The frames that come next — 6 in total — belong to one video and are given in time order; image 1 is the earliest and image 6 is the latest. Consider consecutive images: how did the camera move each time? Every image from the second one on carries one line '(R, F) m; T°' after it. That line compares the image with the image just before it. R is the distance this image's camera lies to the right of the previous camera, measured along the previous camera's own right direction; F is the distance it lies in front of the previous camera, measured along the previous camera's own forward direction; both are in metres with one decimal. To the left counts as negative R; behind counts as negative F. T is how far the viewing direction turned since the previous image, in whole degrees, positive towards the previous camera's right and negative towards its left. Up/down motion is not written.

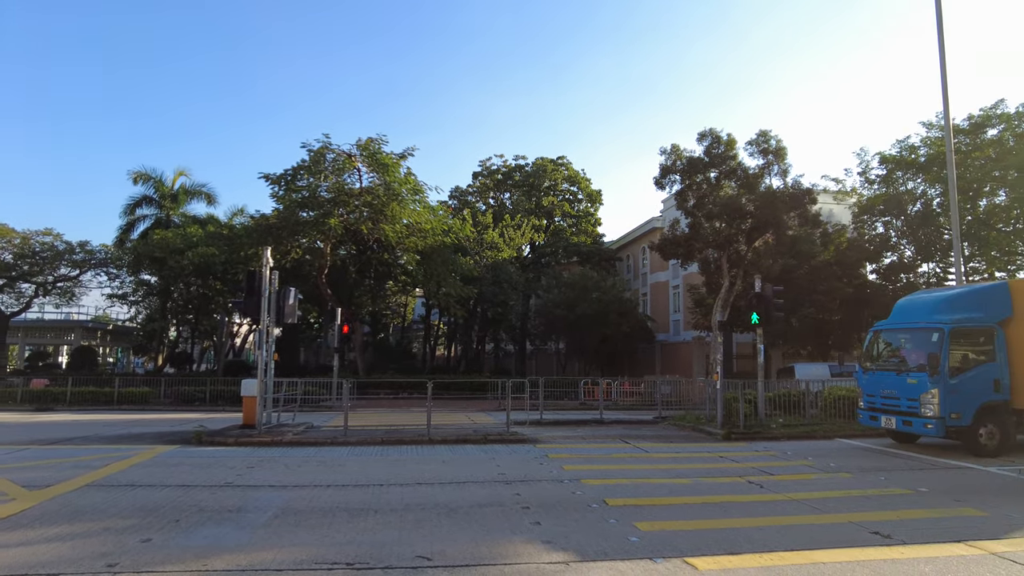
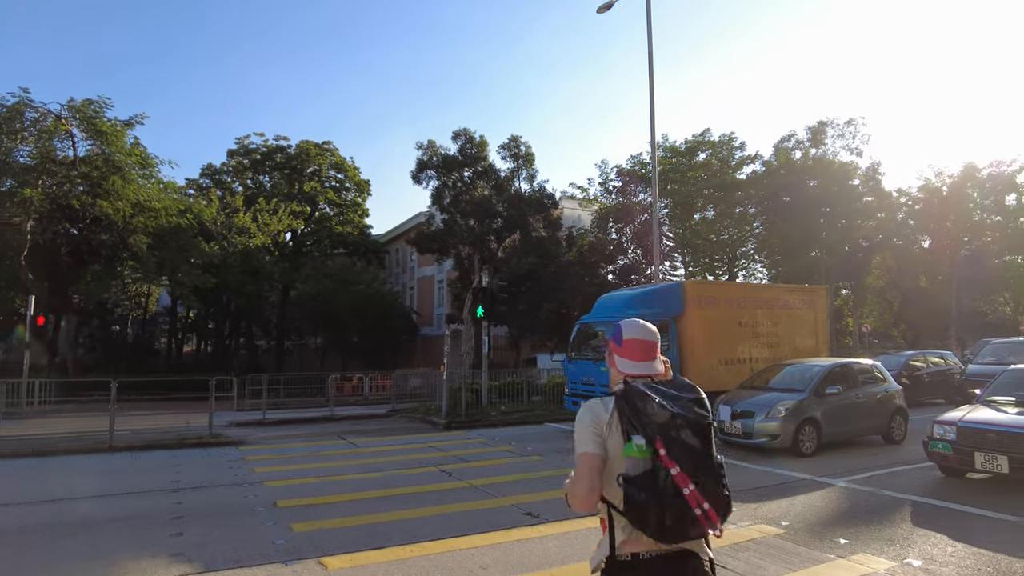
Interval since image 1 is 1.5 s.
(+1.1, +0.1) m; +19°
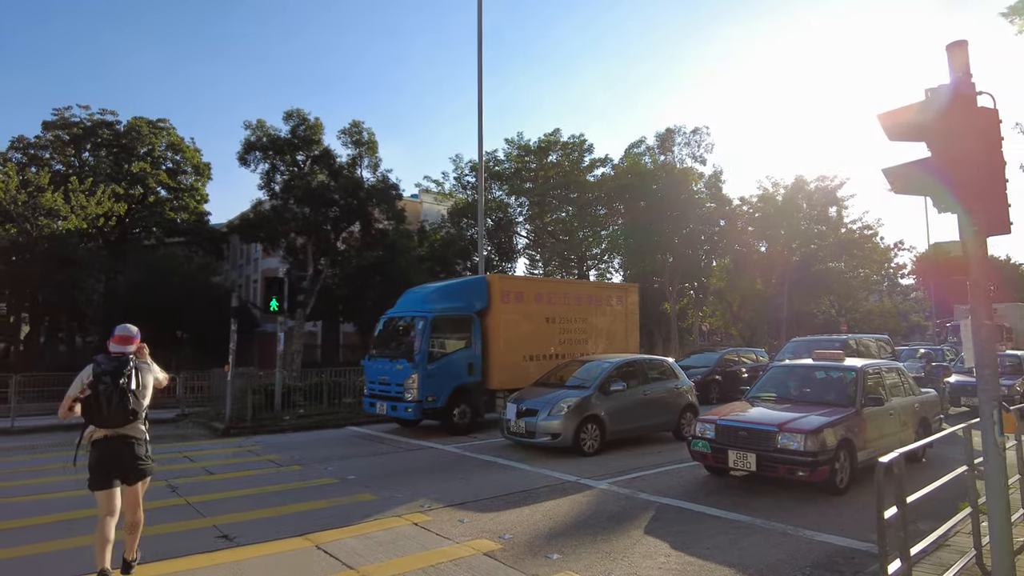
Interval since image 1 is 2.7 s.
(+1.5, +0.7) m; +10°
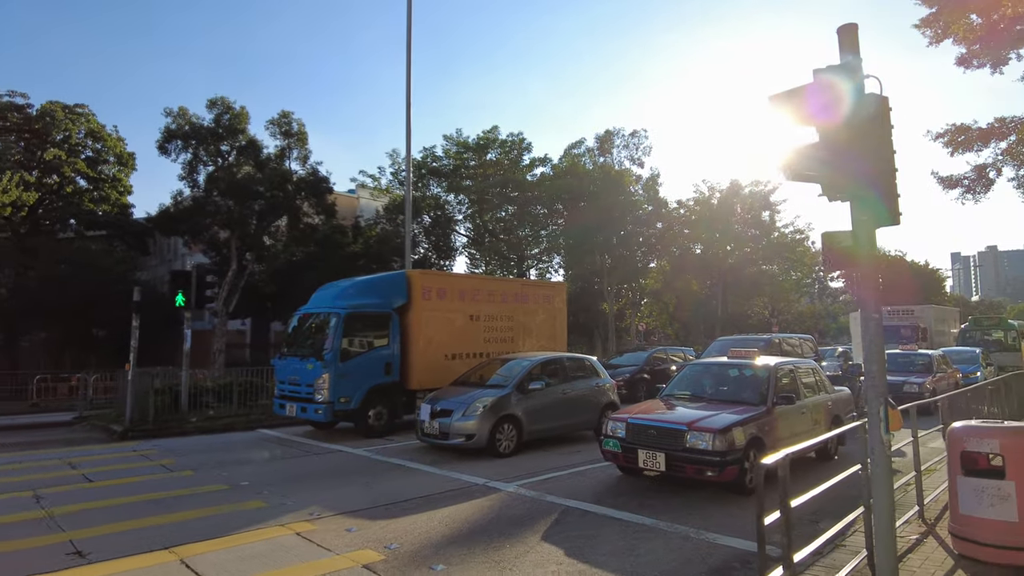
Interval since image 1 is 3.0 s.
(+0.4, +0.3) m; +5°
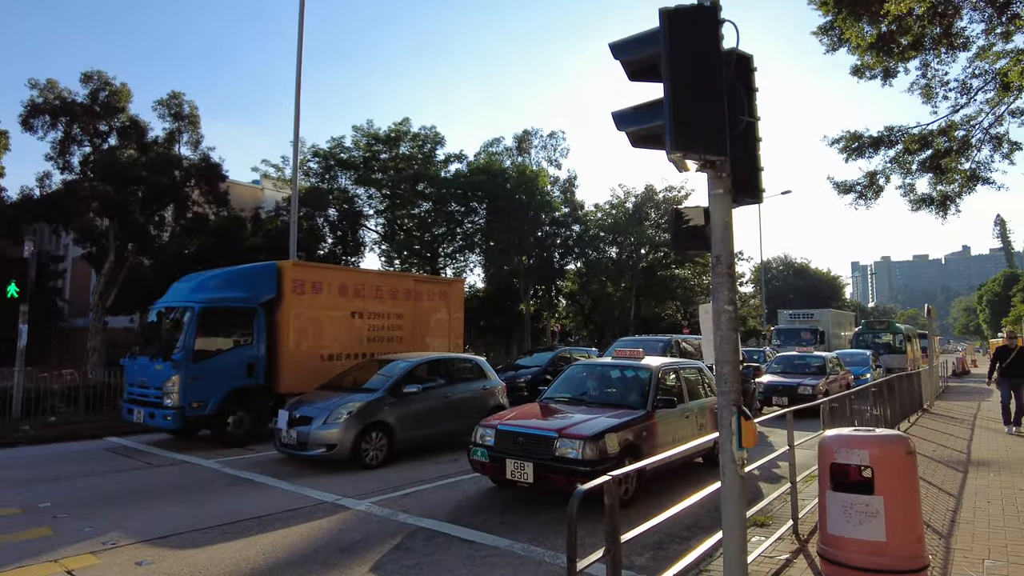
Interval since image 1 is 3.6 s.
(+0.6, +0.7) m; +7°
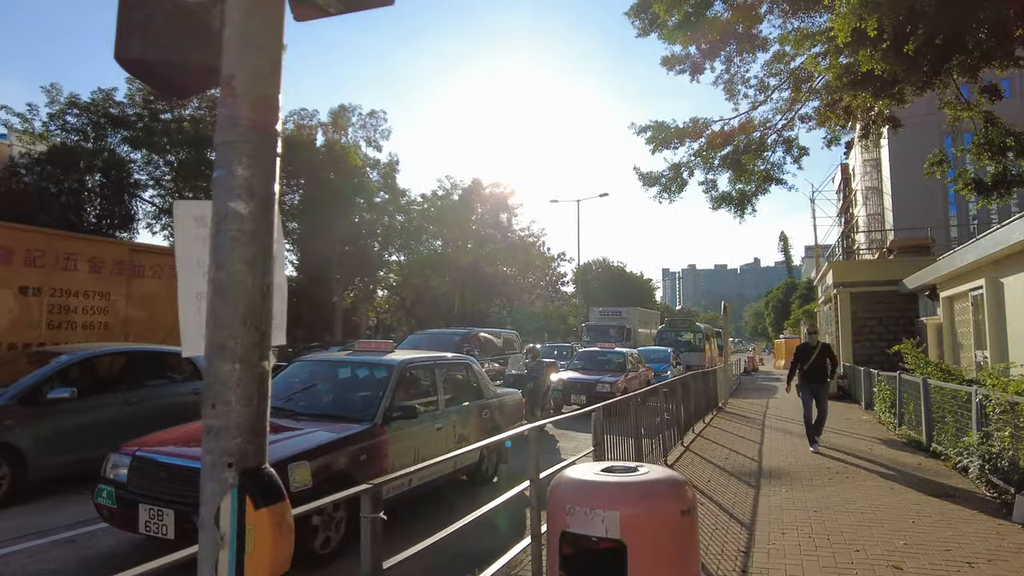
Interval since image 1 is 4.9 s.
(+1.1, +1.8) m; +14°
